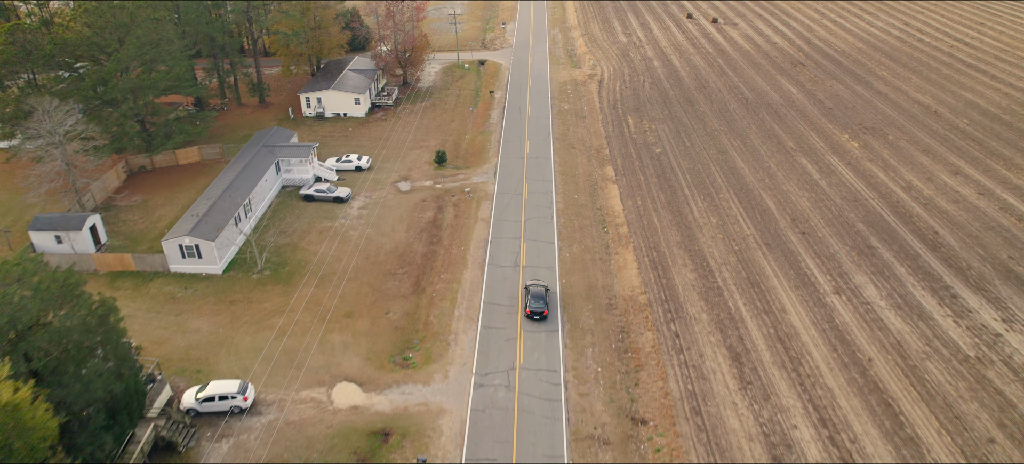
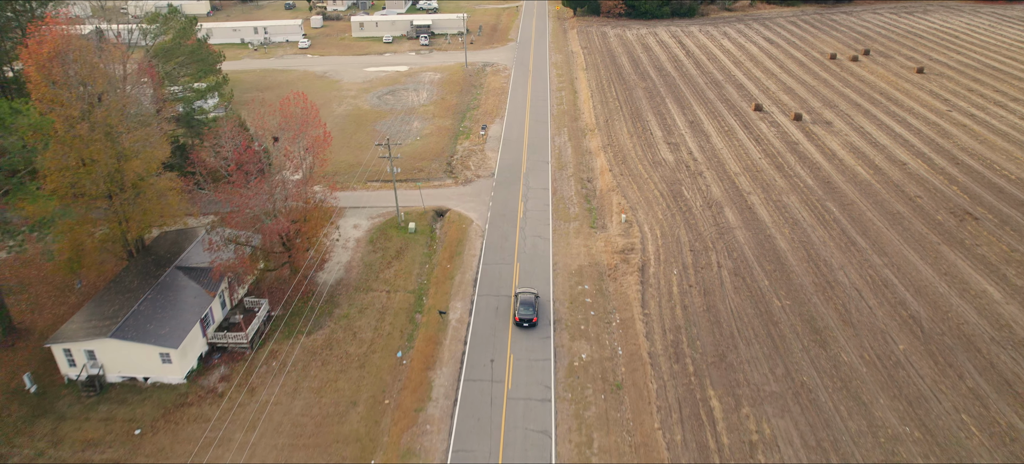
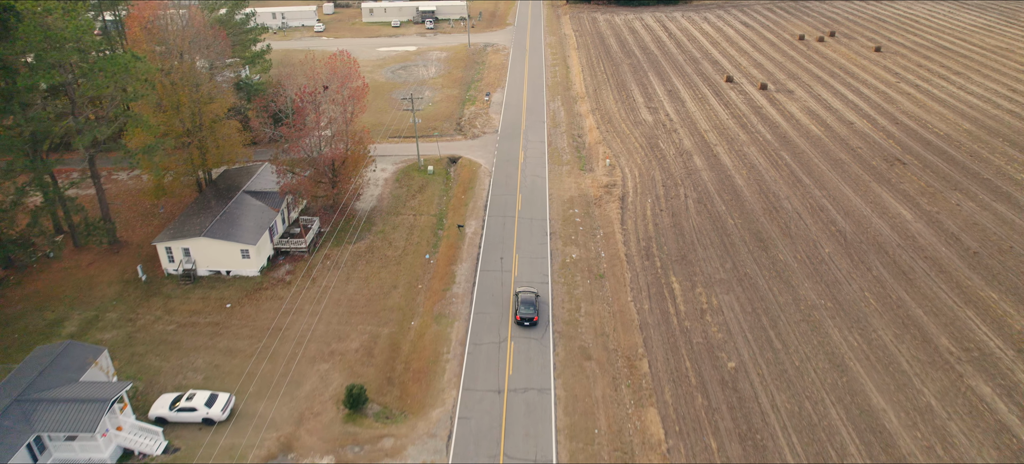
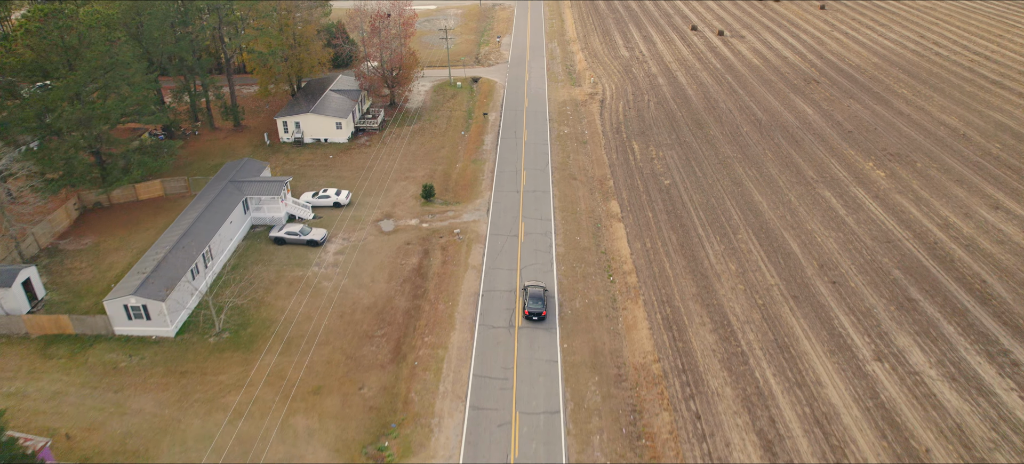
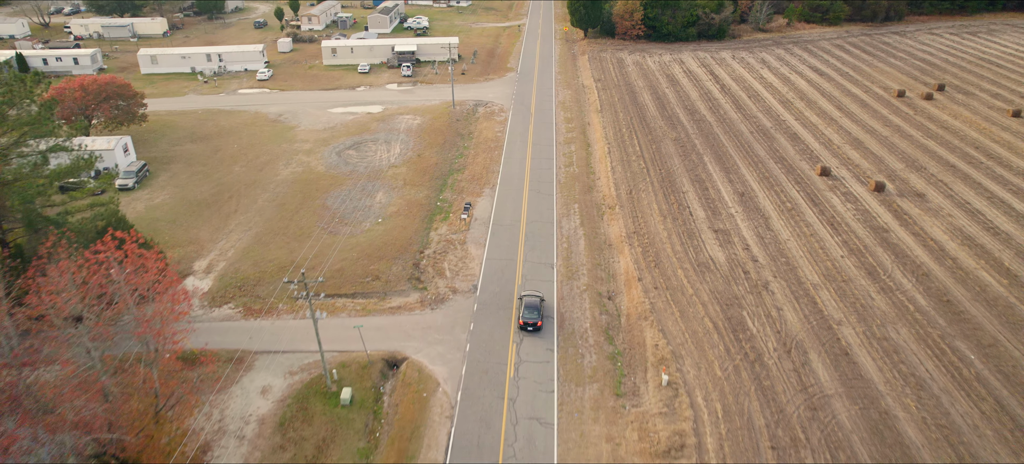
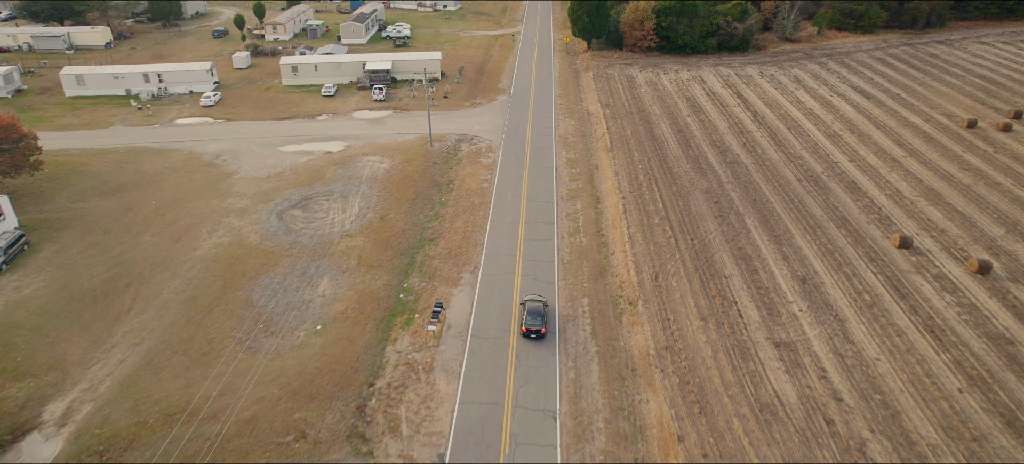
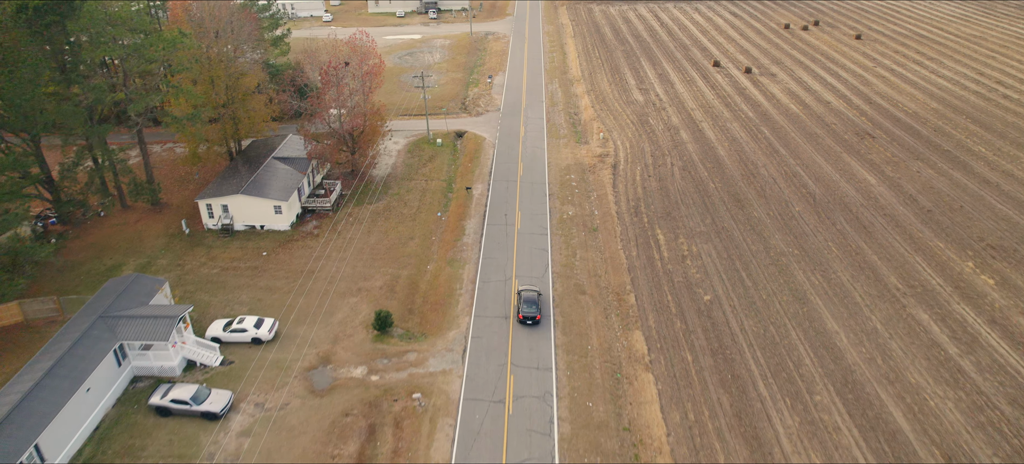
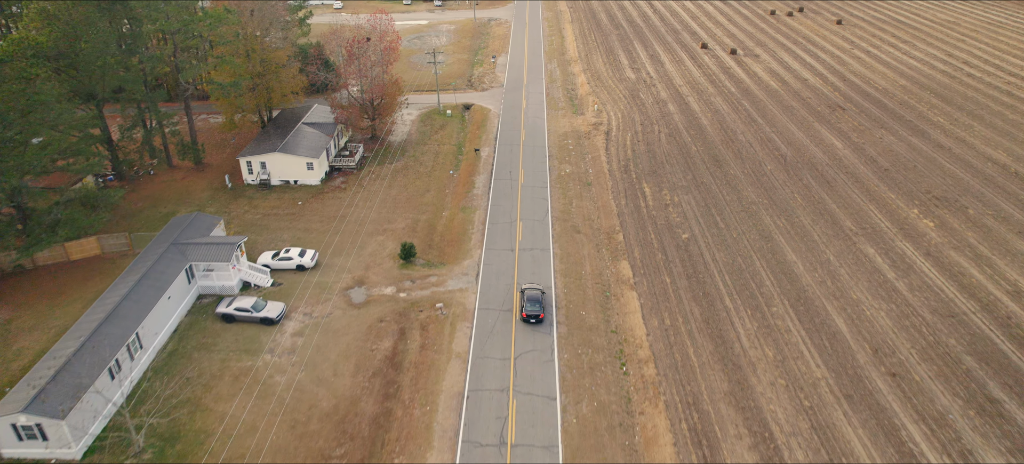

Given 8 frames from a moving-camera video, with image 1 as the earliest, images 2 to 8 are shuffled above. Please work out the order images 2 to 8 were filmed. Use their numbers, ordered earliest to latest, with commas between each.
4, 8, 7, 3, 2, 5, 6
